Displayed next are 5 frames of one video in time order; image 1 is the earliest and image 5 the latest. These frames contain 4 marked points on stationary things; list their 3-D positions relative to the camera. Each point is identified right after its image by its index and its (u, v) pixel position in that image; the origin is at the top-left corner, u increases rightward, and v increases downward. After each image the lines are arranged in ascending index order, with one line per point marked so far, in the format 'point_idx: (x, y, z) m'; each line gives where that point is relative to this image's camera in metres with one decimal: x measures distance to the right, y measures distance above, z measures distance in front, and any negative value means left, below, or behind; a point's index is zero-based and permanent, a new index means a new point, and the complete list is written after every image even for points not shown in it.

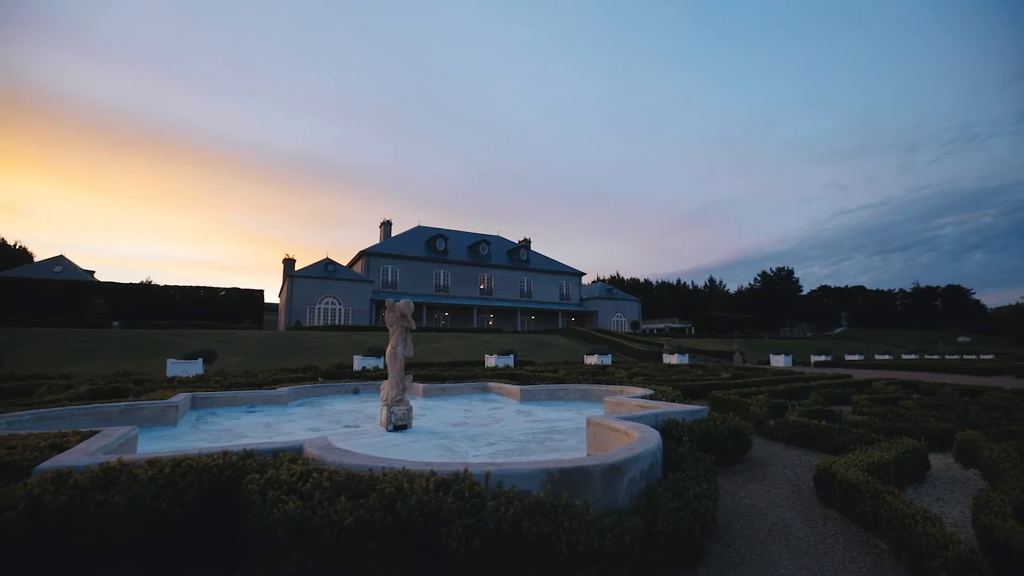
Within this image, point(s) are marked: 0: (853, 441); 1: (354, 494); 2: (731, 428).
0: (+4.0, -1.8, +5.8) m
1: (-0.9, -1.1, +2.7) m
2: (+2.4, -1.6, +5.4) m
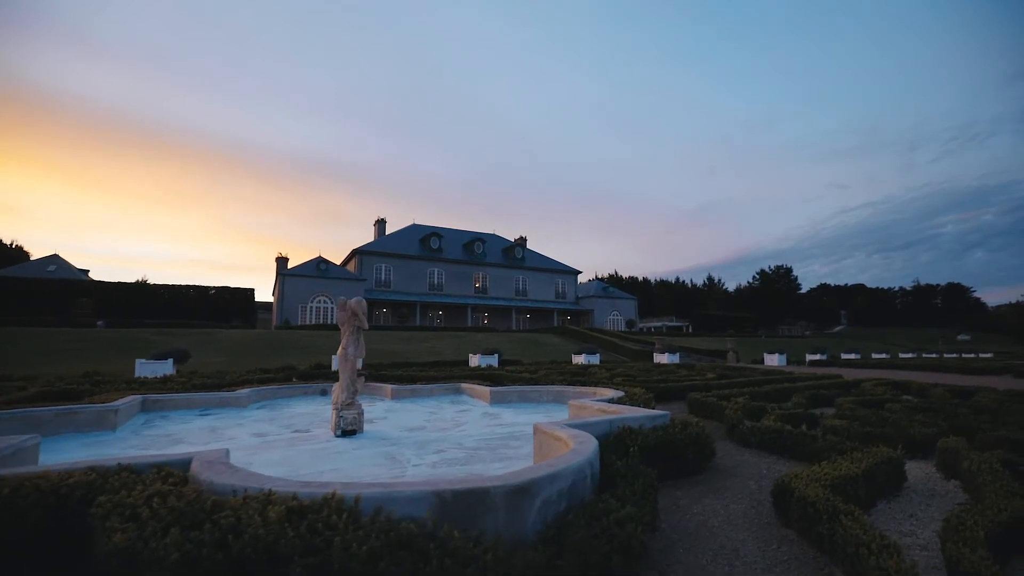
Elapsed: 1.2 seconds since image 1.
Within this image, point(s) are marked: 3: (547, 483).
0: (+3.4, -1.8, +5.3) m
1: (-1.5, -1.1, +2.3) m
2: (+1.8, -1.5, +4.9) m
3: (+0.2, -1.2, +2.9) m
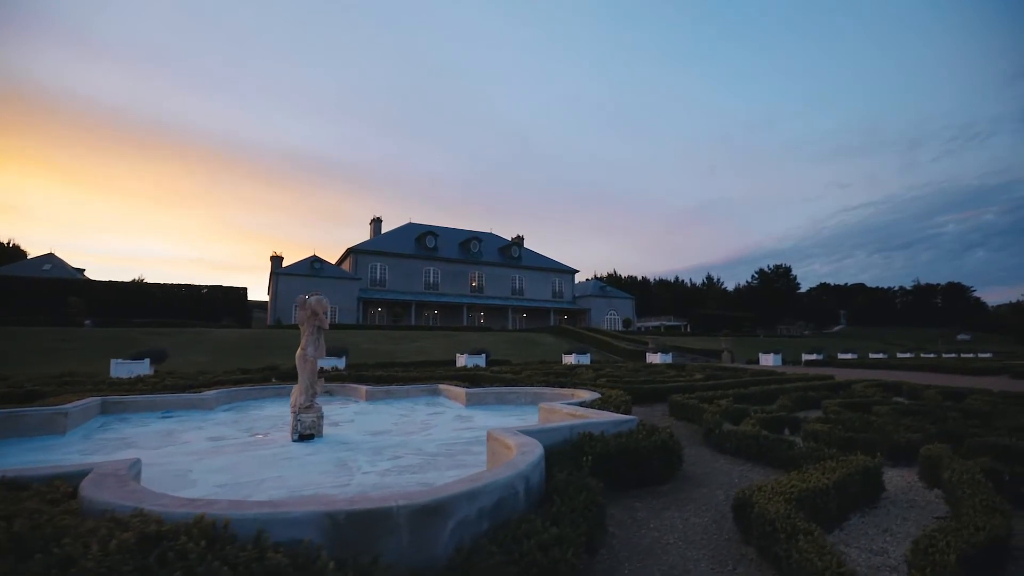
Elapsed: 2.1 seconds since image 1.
0: (+3.0, -1.7, +5.0) m
1: (-1.9, -1.1, +2.0) m
2: (+1.3, -1.5, +4.6) m
3: (-0.3, -1.1, +2.6) m
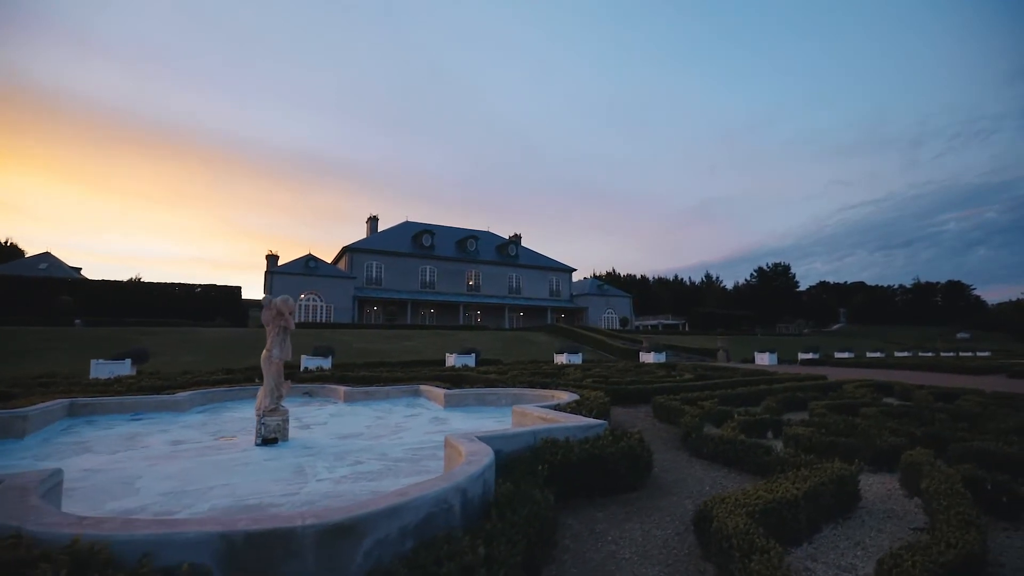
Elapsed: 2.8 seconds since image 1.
0: (+2.6, -1.7, +4.8) m
1: (-2.3, -1.1, +1.7) m
2: (+1.0, -1.5, +4.4) m
3: (-0.6, -1.1, +2.4) m
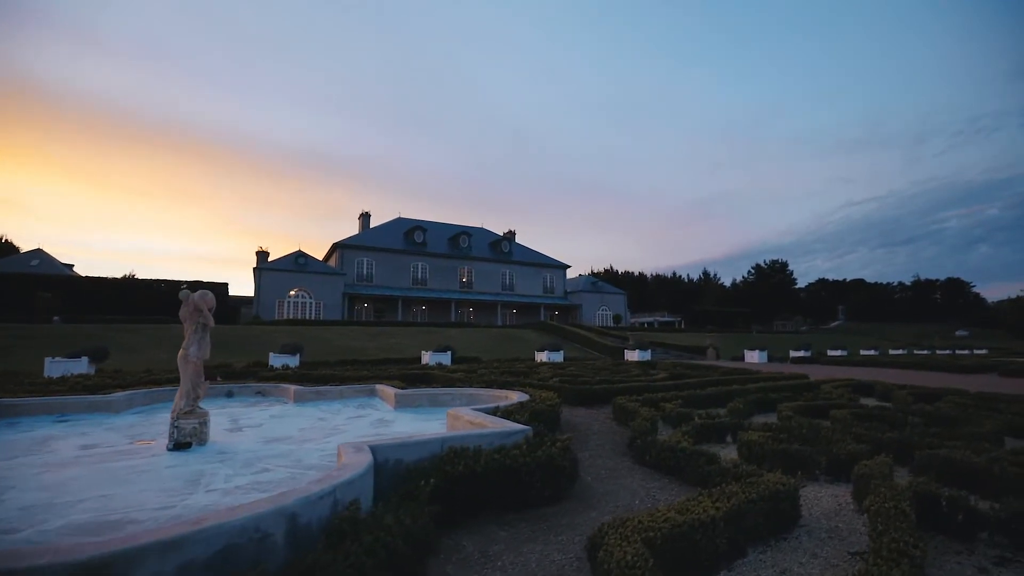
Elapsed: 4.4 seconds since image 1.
0: (+1.8, -1.6, +4.3) m
1: (-3.1, -1.0, +1.3) m
2: (+0.2, -1.4, +3.9) m
3: (-1.4, -1.1, +1.9) m
